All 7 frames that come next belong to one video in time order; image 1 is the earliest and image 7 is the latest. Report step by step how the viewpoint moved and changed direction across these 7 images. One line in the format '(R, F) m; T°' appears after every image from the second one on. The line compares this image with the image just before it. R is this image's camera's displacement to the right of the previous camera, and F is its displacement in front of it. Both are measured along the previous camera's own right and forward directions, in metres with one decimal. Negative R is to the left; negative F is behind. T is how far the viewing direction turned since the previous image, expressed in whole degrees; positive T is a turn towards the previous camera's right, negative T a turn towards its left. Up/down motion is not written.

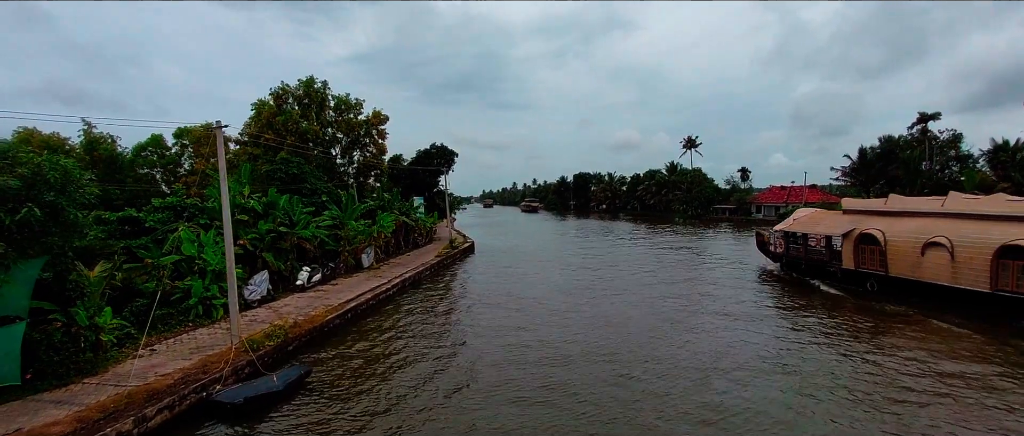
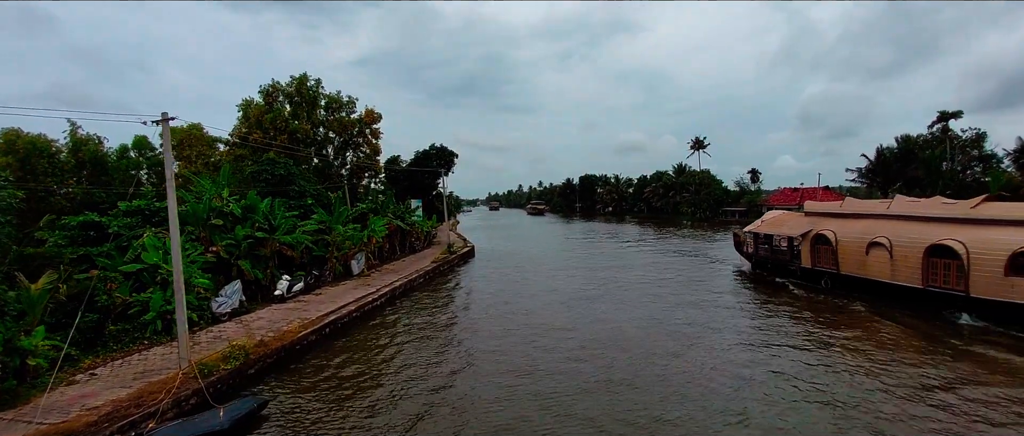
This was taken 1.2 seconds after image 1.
(+0.2, +1.1) m; -1°
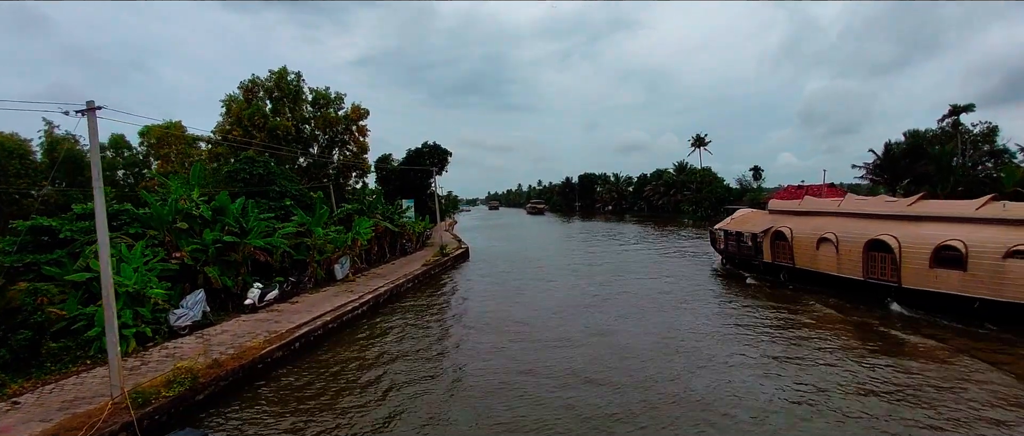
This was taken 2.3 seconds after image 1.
(+0.2, +1.0) m; 0°
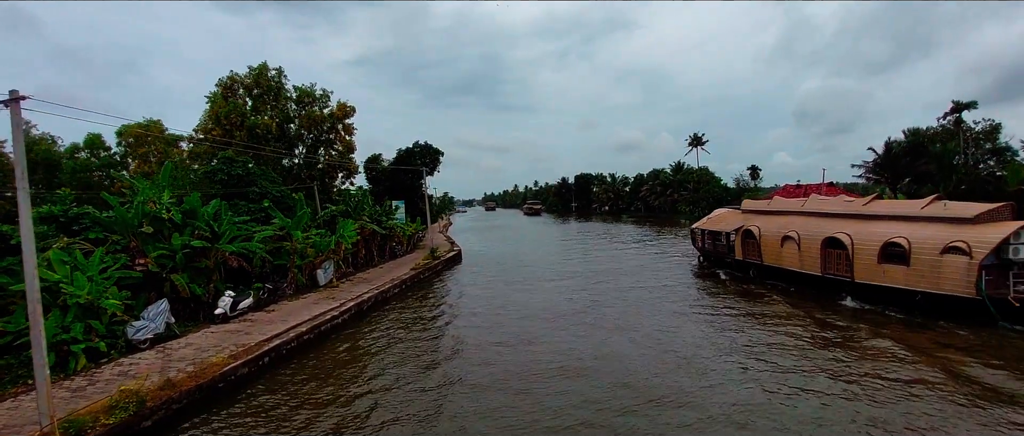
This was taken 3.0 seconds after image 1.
(+0.2, +0.7) m; 0°
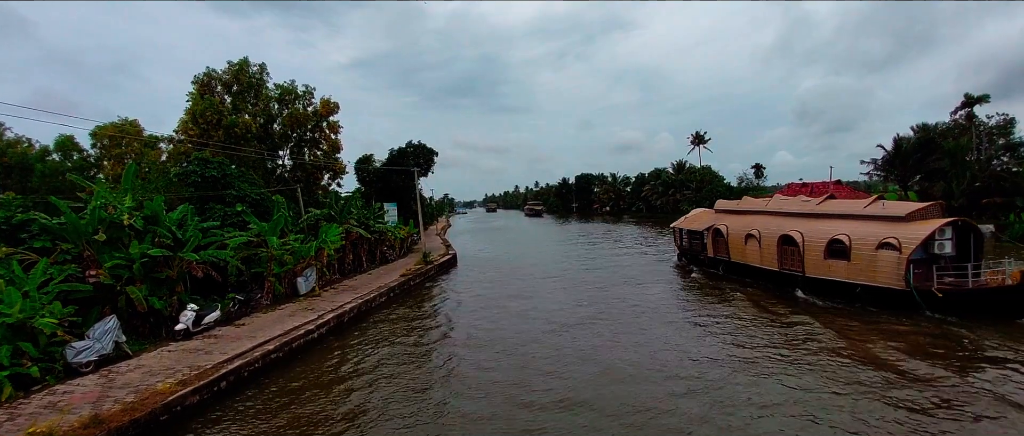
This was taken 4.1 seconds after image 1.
(+0.2, +1.0) m; 0°
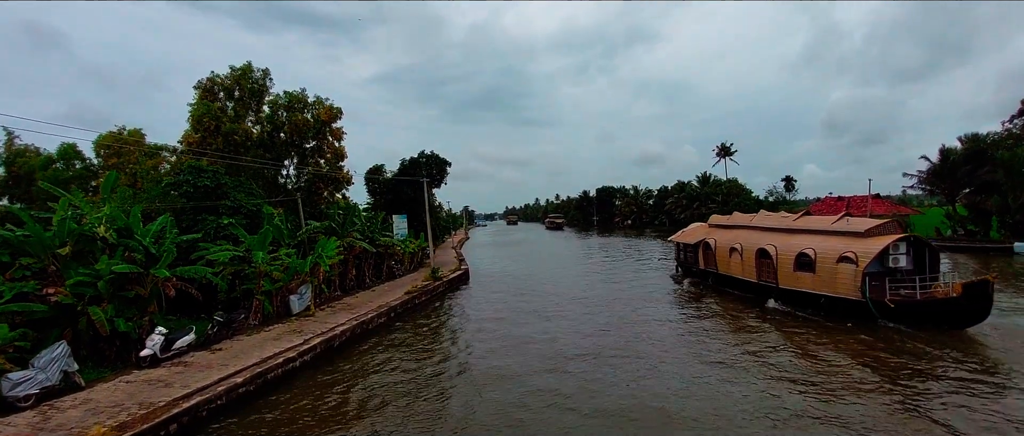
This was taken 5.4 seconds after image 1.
(+0.3, +1.2) m; -2°
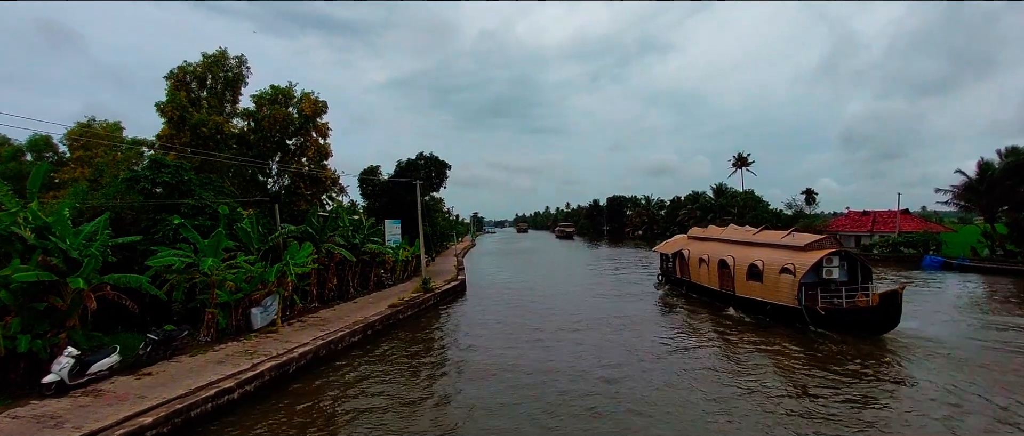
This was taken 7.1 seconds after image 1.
(+0.4, +1.6) m; -1°
